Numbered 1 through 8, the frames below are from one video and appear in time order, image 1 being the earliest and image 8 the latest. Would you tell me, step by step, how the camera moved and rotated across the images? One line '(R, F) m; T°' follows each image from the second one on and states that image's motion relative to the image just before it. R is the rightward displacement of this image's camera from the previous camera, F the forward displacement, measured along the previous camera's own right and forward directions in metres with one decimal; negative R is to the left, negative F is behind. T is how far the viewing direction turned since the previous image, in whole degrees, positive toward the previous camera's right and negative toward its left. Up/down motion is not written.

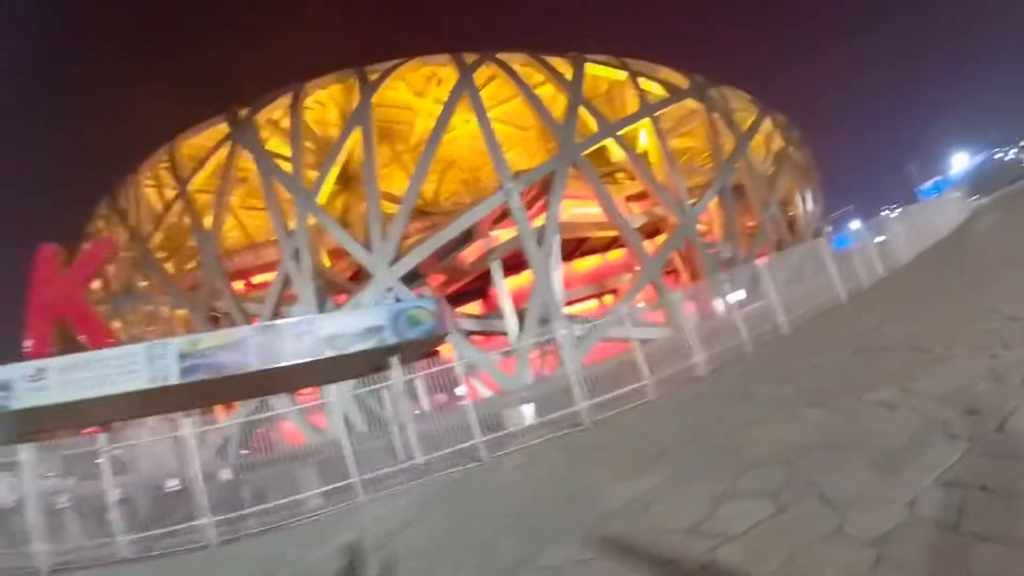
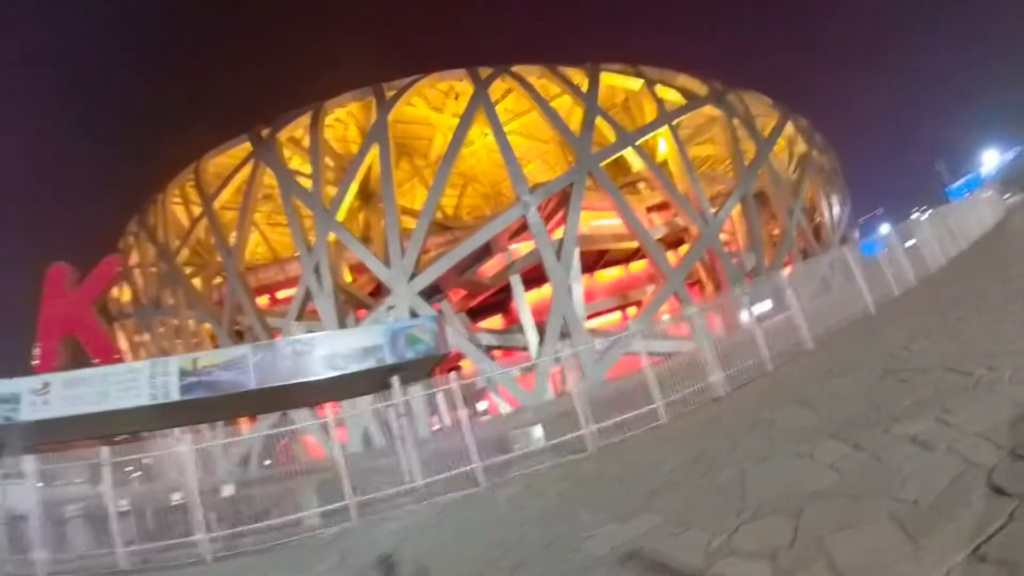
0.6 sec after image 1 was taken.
(+0.3, +0.5) m; -2°
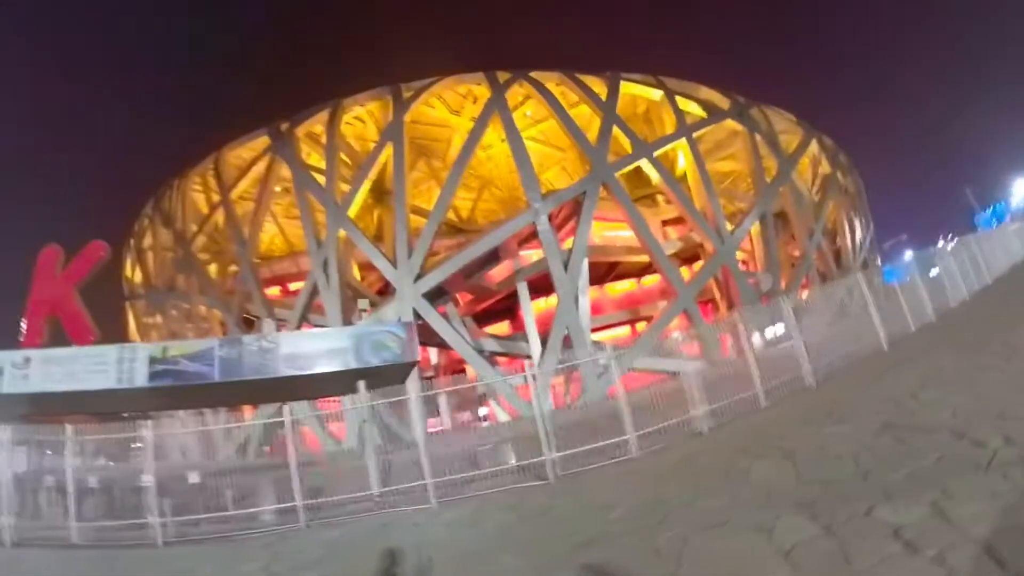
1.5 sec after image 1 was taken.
(+0.5, +0.7) m; -1°
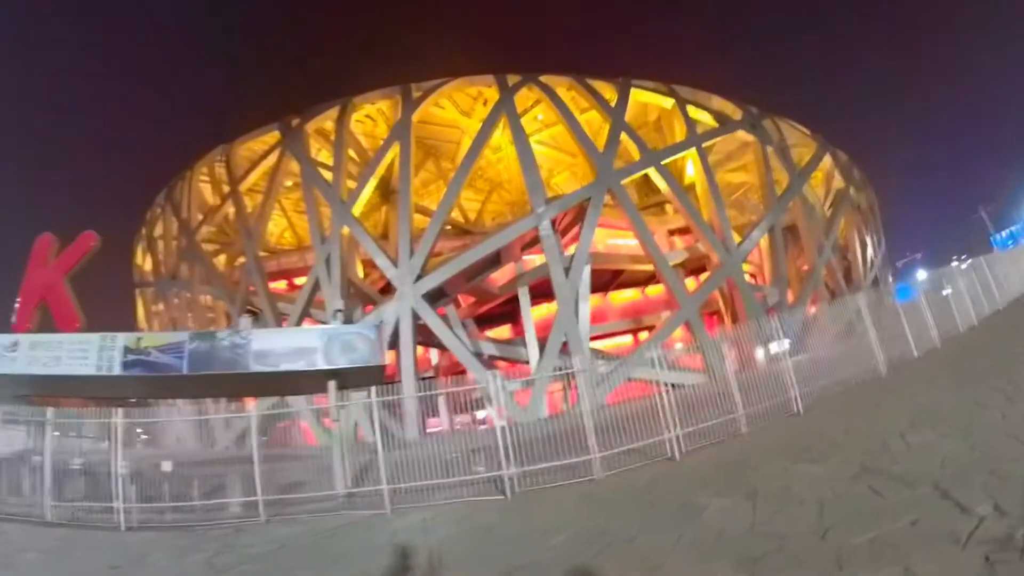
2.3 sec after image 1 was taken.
(+0.4, +0.5) m; -1°
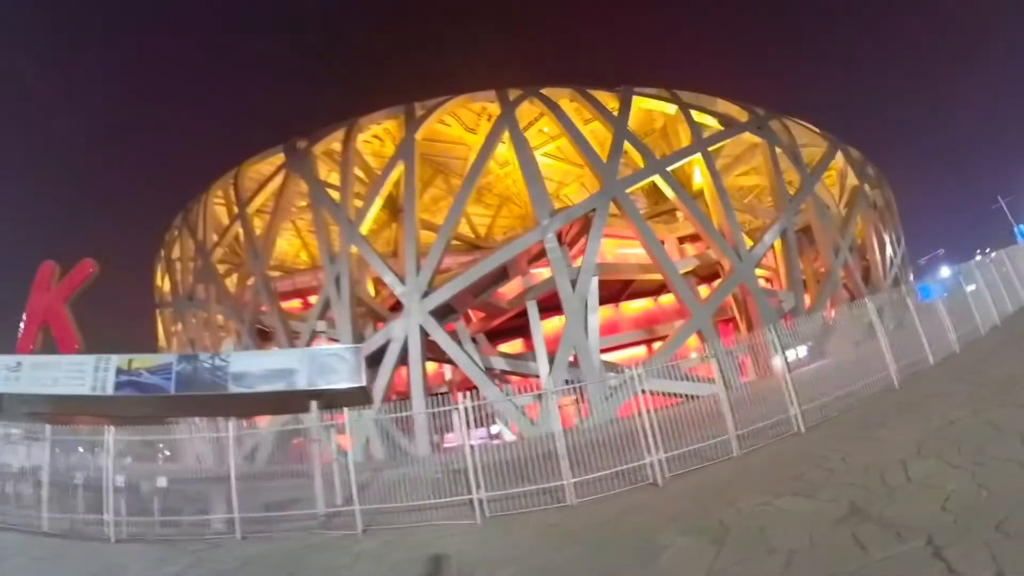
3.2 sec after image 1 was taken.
(+0.5, +0.5) m; -2°
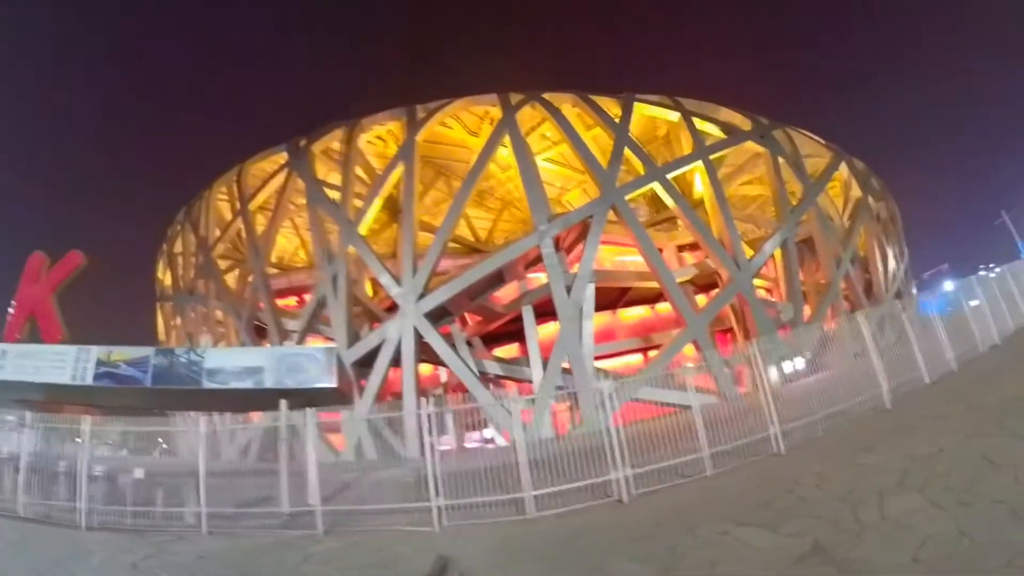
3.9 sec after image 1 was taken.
(+0.3, +0.3) m; 0°
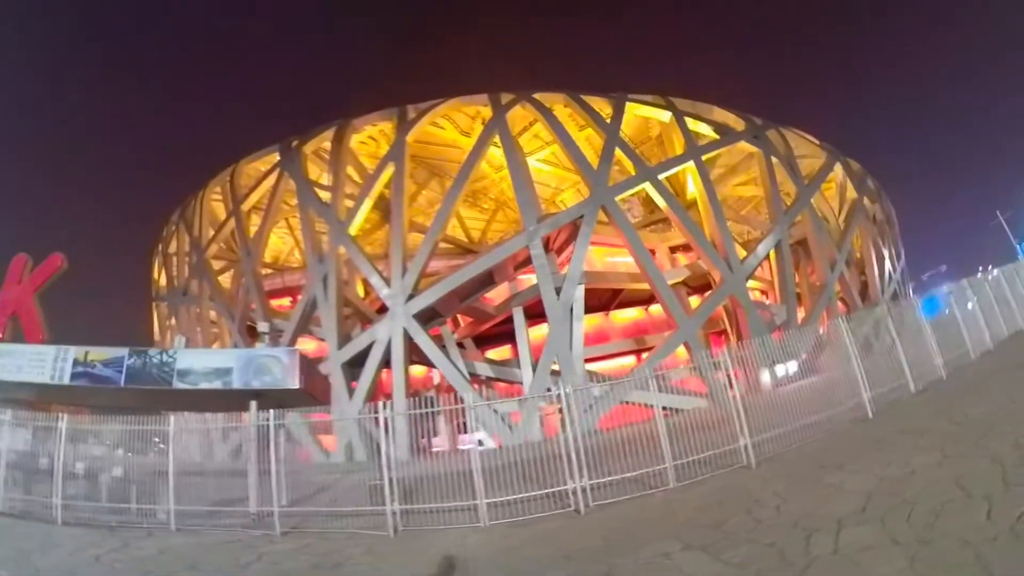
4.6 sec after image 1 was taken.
(+0.4, +0.3) m; 0°
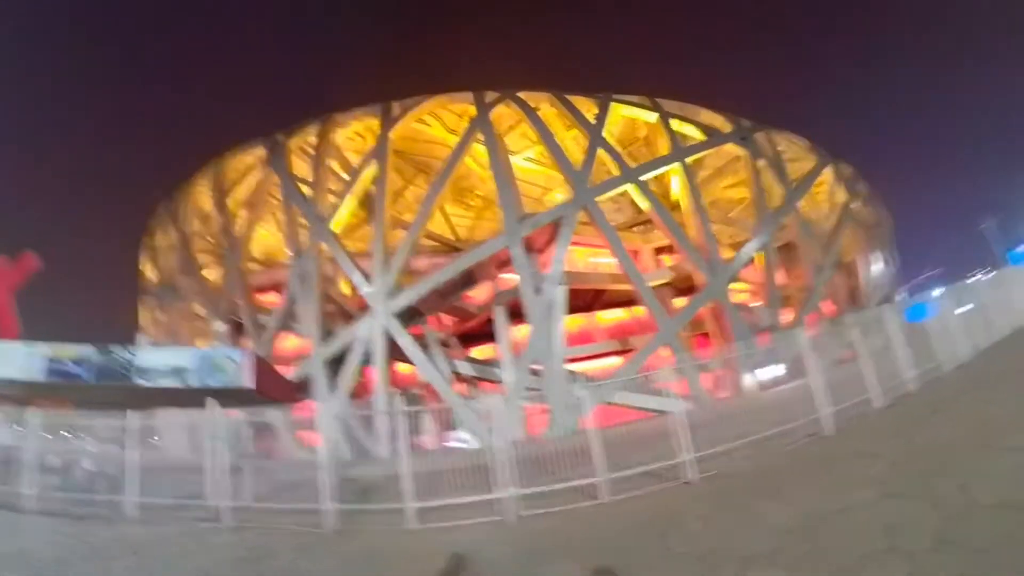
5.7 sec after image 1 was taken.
(+0.5, +0.3) m; 0°
